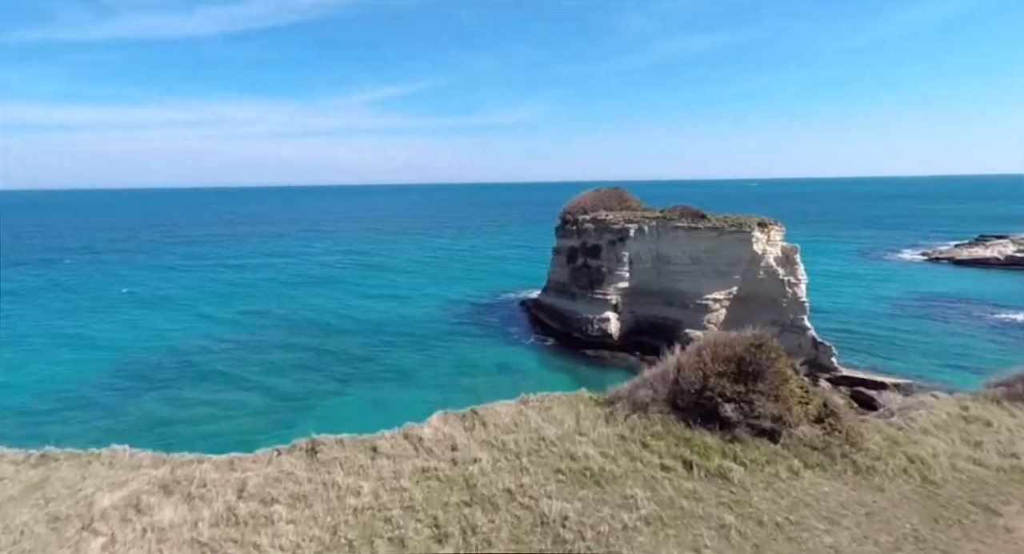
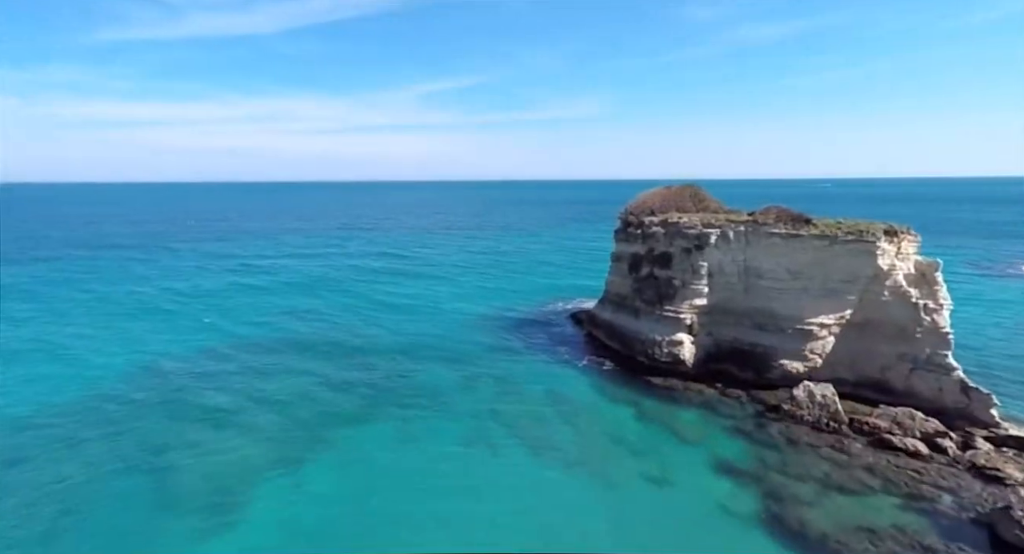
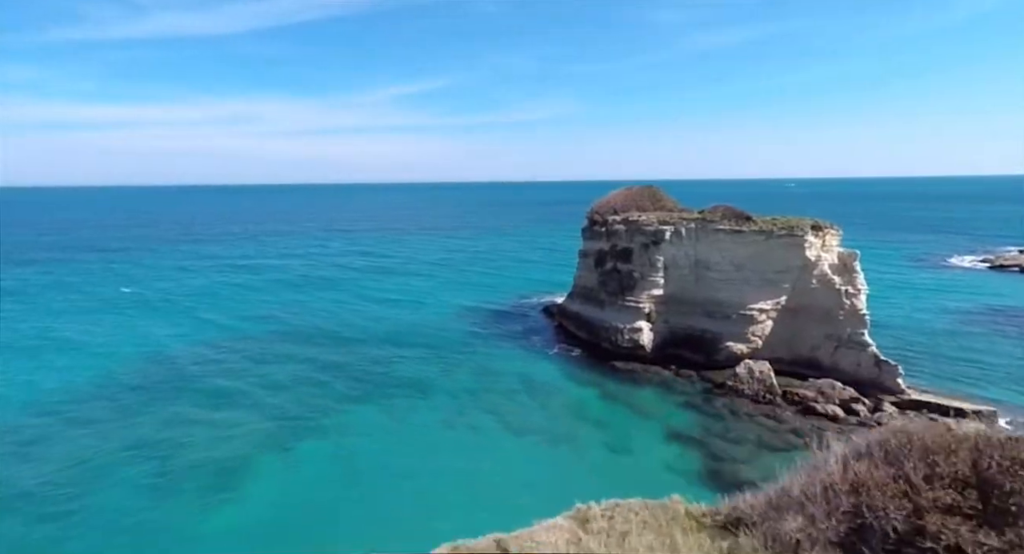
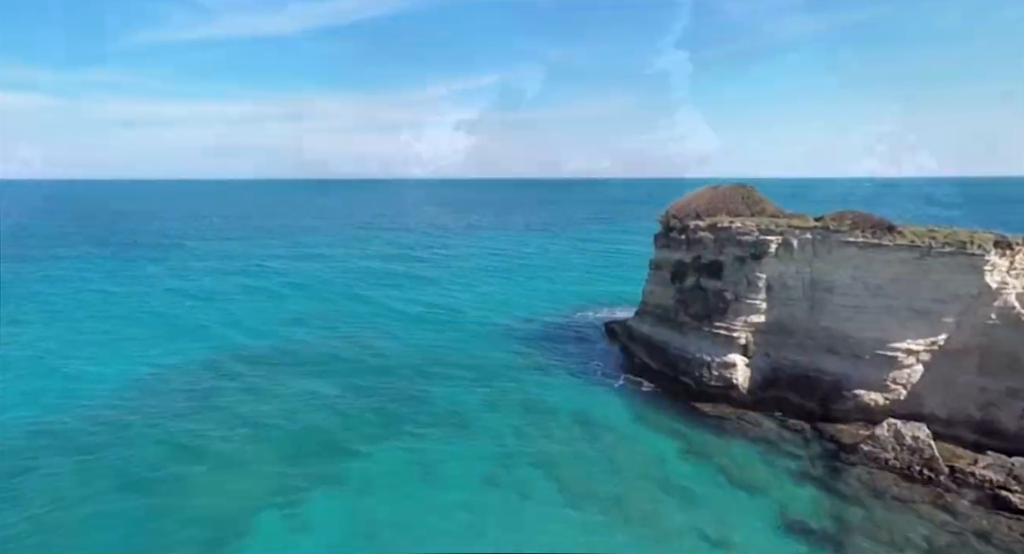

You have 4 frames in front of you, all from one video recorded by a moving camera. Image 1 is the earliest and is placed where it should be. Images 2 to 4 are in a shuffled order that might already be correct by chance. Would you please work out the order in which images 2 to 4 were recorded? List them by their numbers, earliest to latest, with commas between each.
3, 2, 4
